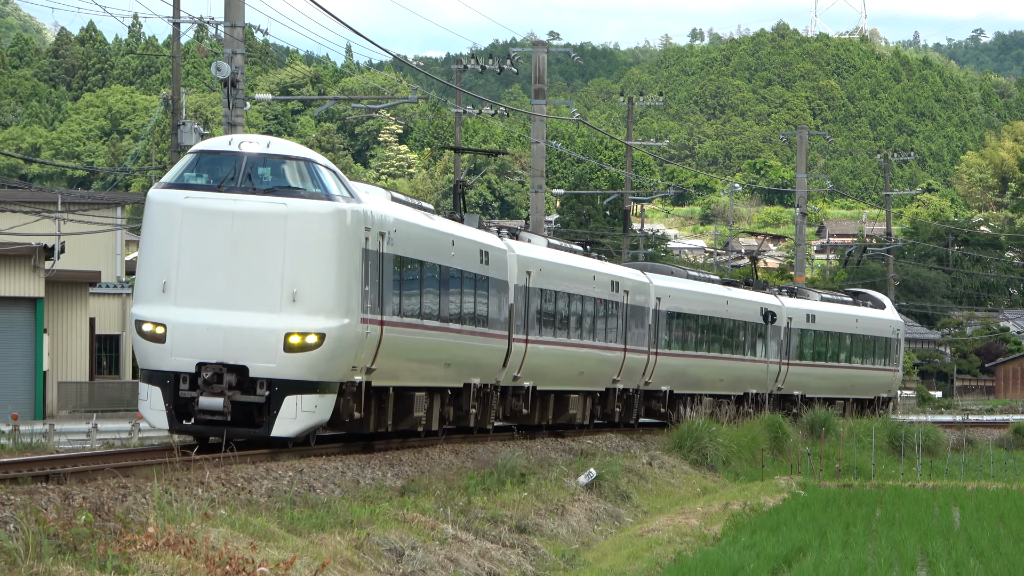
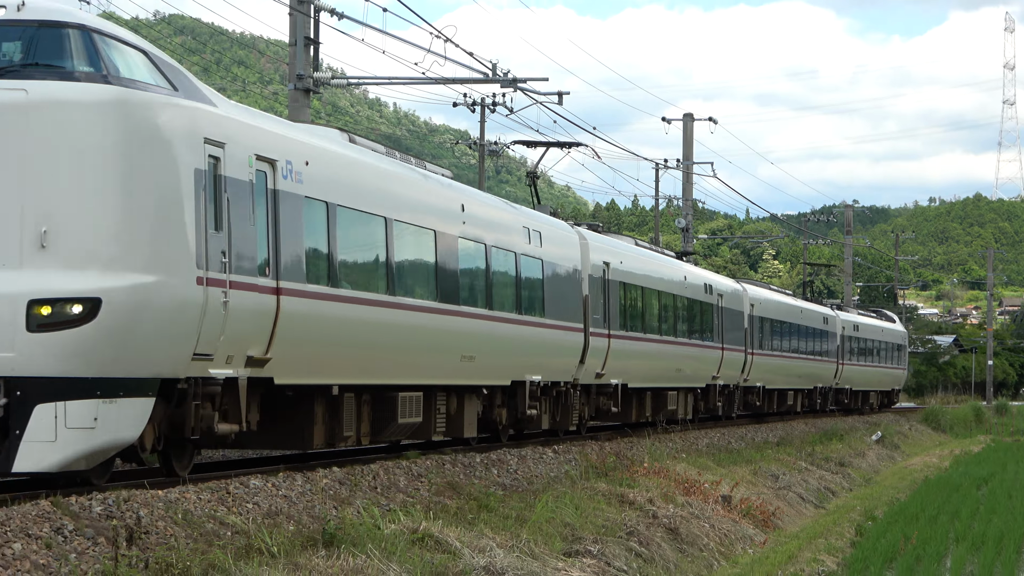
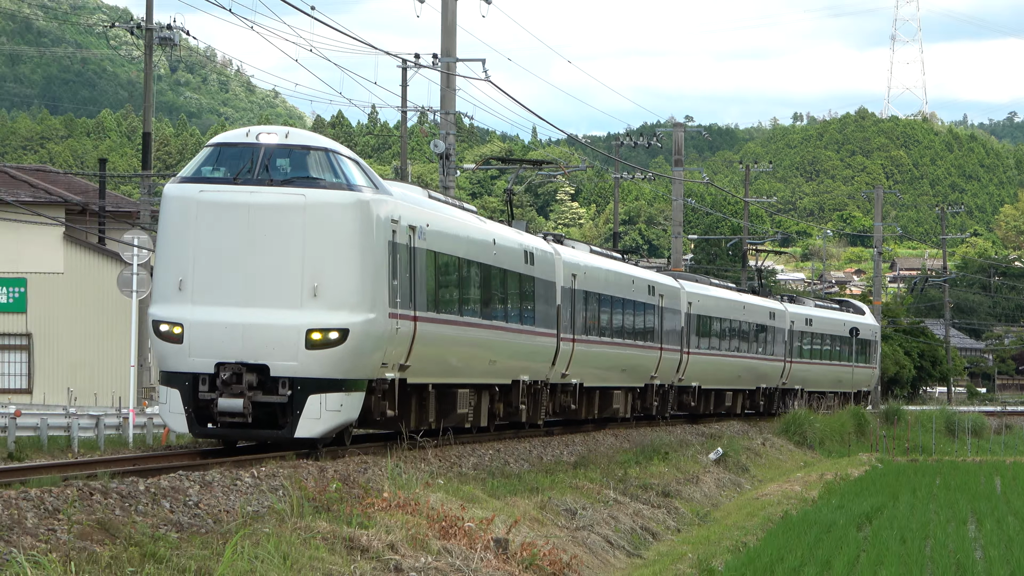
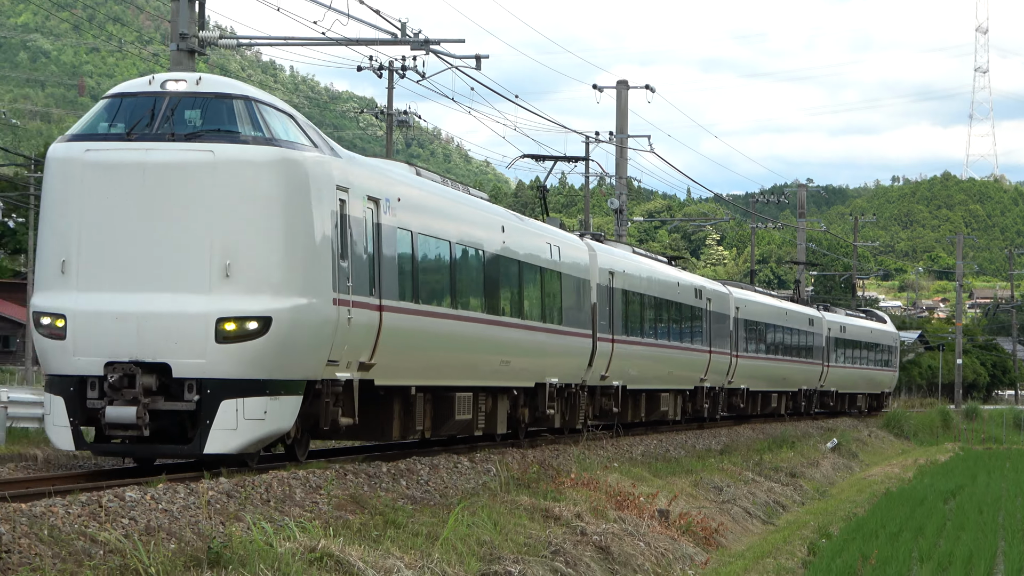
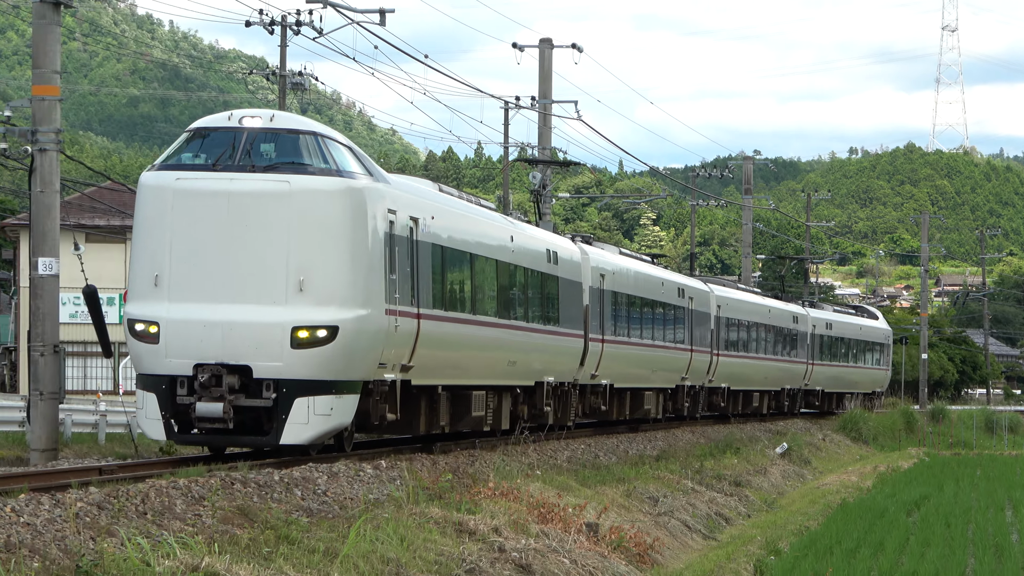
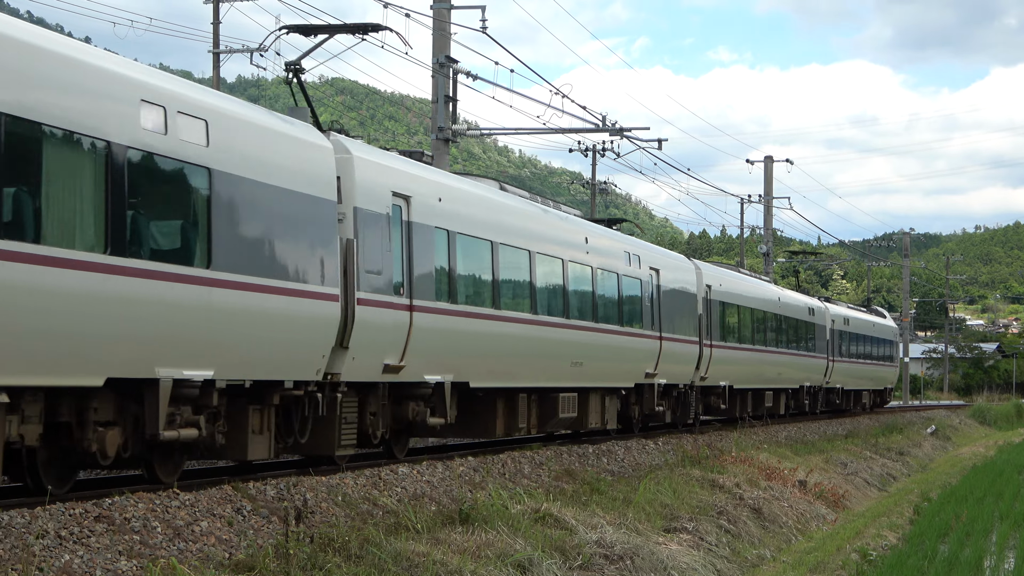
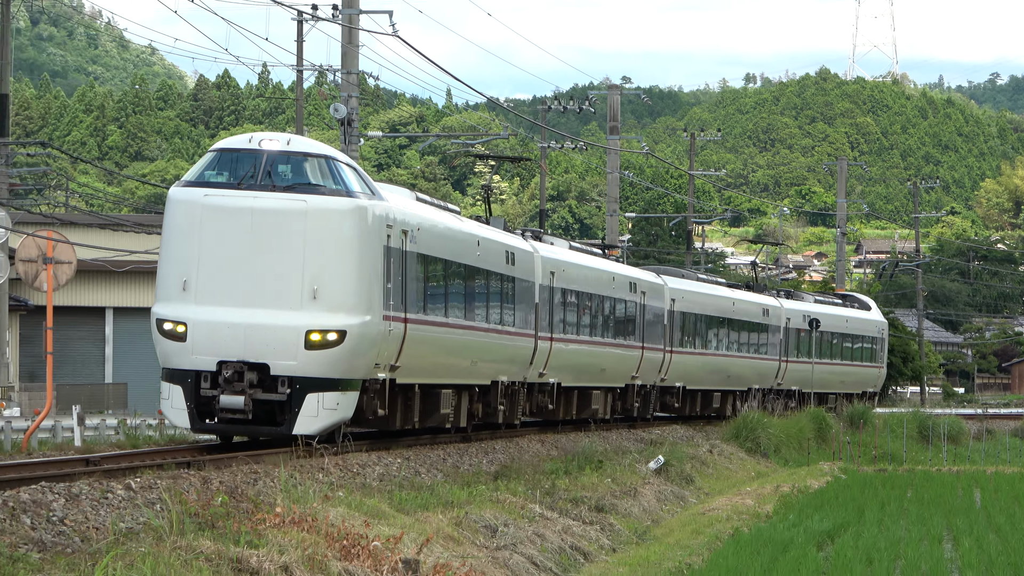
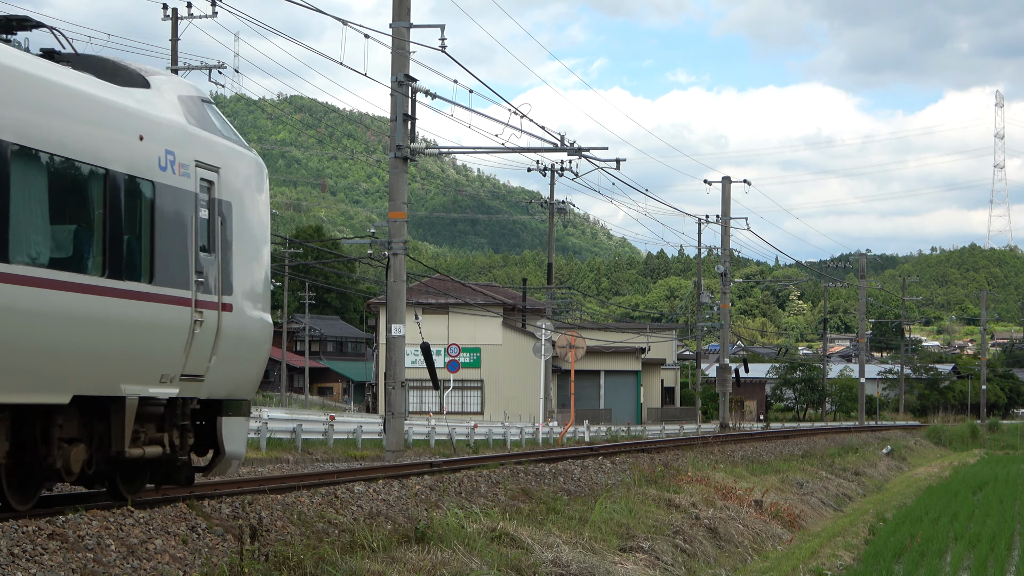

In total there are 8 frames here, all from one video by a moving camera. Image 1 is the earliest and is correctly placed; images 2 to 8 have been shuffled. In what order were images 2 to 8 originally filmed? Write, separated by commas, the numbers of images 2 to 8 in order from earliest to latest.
7, 3, 5, 4, 2, 6, 8
